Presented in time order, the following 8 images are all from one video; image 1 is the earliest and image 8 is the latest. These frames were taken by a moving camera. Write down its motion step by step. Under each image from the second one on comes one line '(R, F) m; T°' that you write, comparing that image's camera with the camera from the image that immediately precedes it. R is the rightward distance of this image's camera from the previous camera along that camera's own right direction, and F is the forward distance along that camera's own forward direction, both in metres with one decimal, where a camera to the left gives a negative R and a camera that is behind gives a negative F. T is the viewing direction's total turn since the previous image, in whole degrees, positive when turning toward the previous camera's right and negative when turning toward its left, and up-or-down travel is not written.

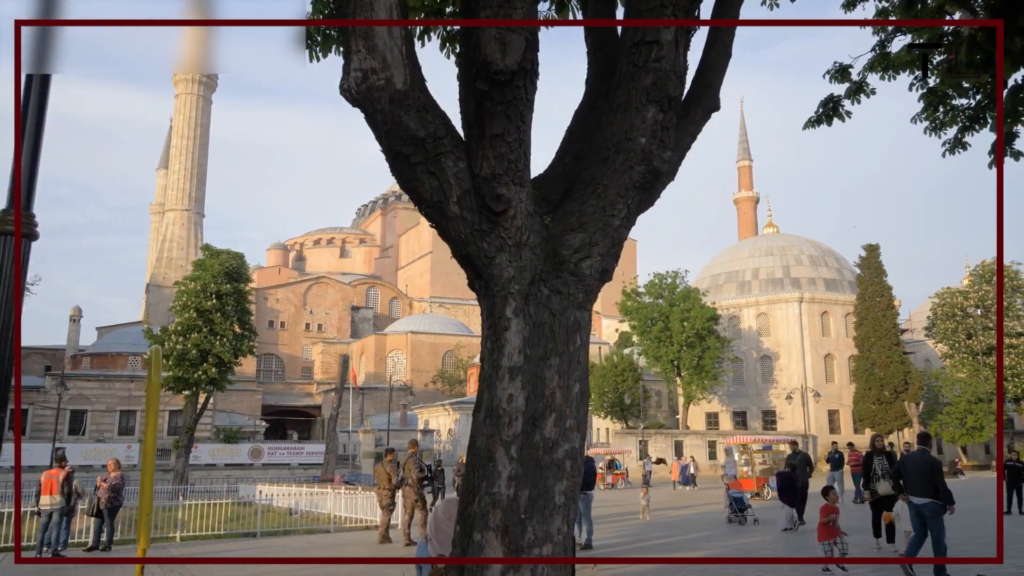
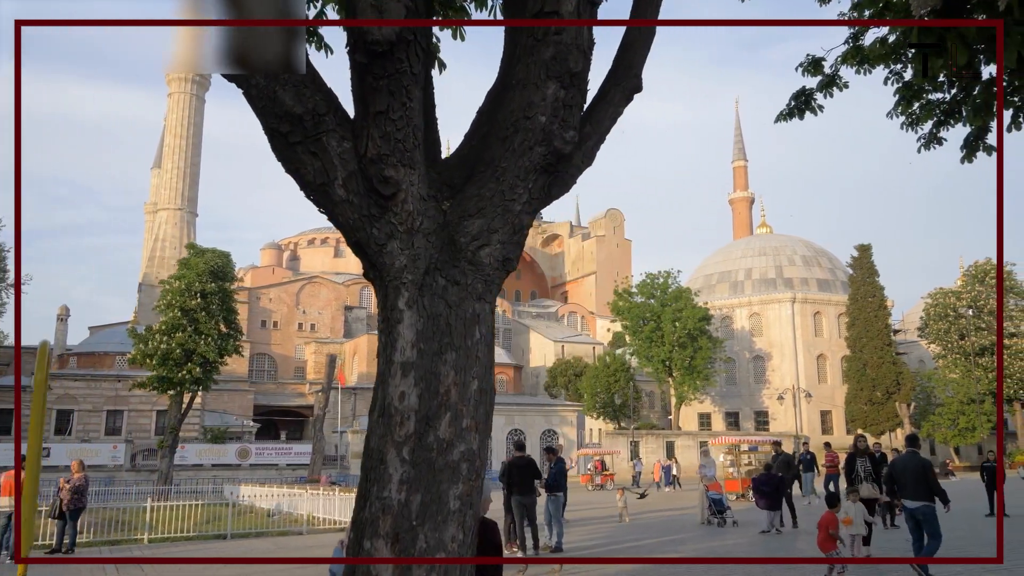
(+0.3, +0.2) m; 0°
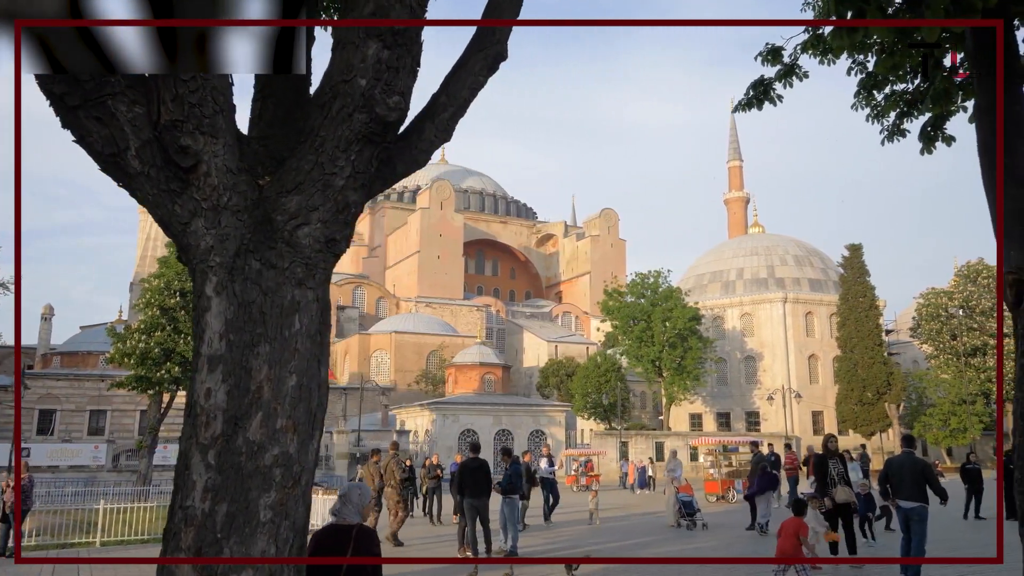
(+0.5, +0.3) m; 0°
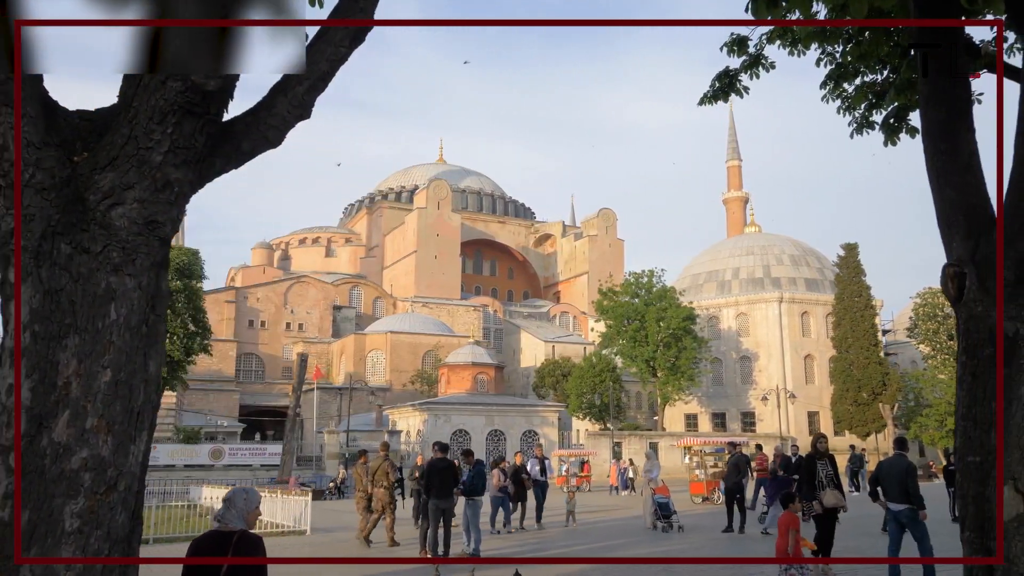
(+0.4, +0.2) m; 0°
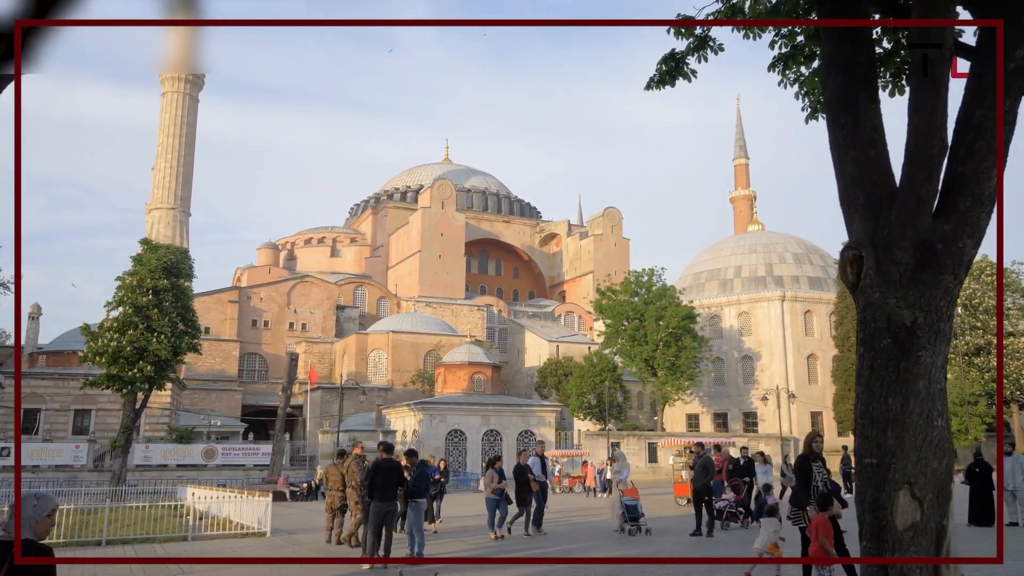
(+0.7, +0.3) m; -1°
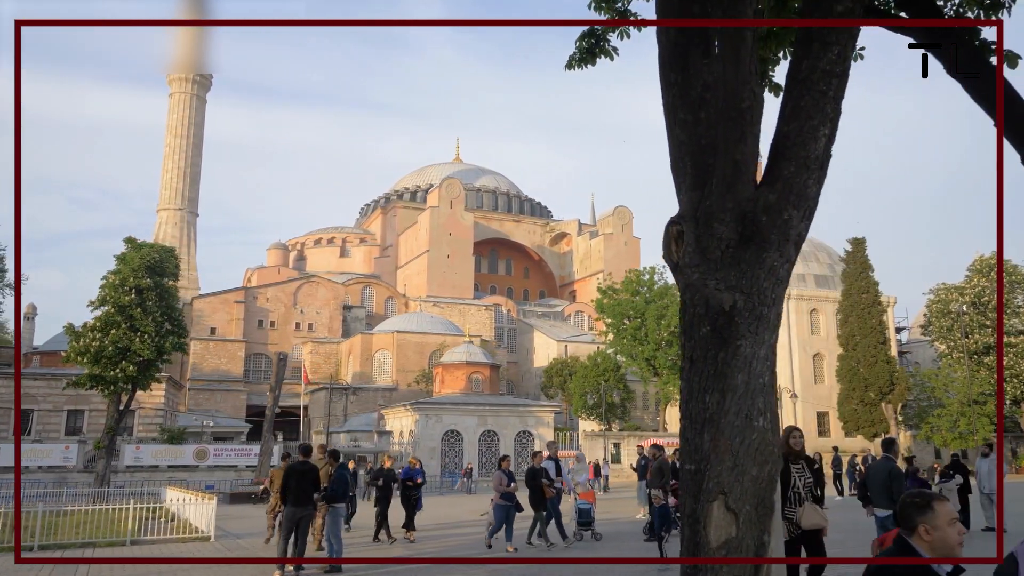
(+1.0, +0.5) m; -1°
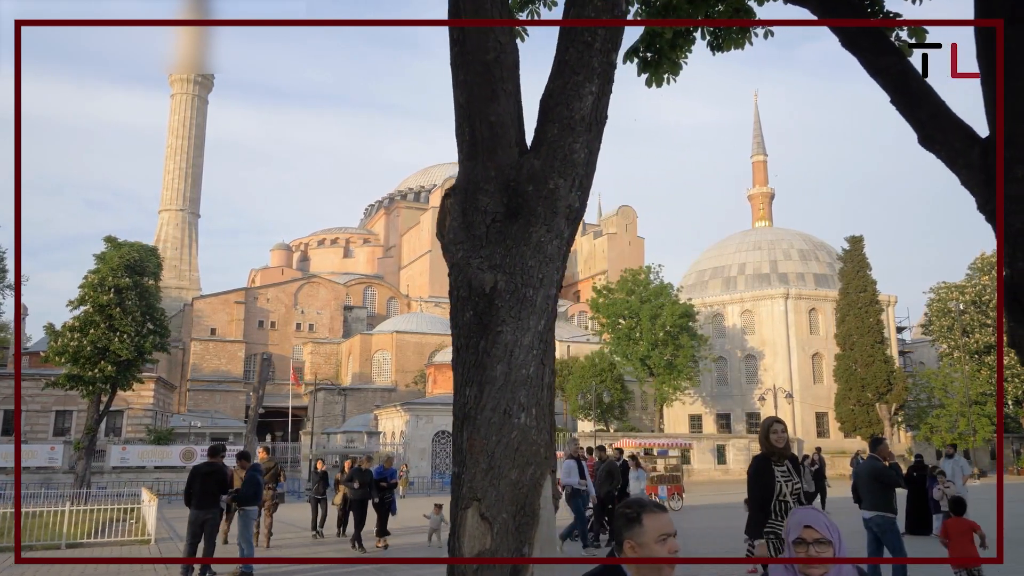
(+0.9, +0.3) m; -1°
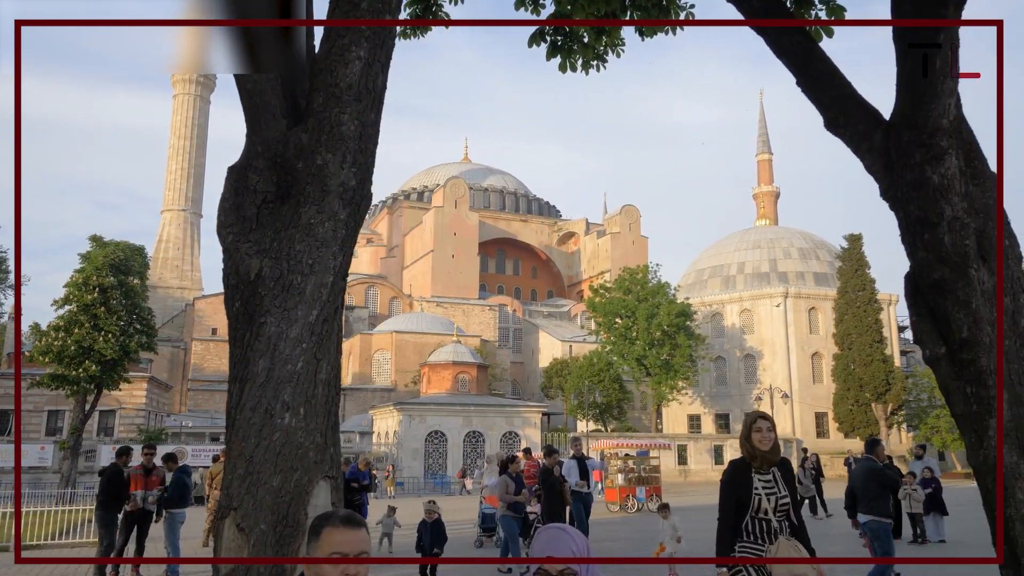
(+0.7, +0.3) m; -1°
